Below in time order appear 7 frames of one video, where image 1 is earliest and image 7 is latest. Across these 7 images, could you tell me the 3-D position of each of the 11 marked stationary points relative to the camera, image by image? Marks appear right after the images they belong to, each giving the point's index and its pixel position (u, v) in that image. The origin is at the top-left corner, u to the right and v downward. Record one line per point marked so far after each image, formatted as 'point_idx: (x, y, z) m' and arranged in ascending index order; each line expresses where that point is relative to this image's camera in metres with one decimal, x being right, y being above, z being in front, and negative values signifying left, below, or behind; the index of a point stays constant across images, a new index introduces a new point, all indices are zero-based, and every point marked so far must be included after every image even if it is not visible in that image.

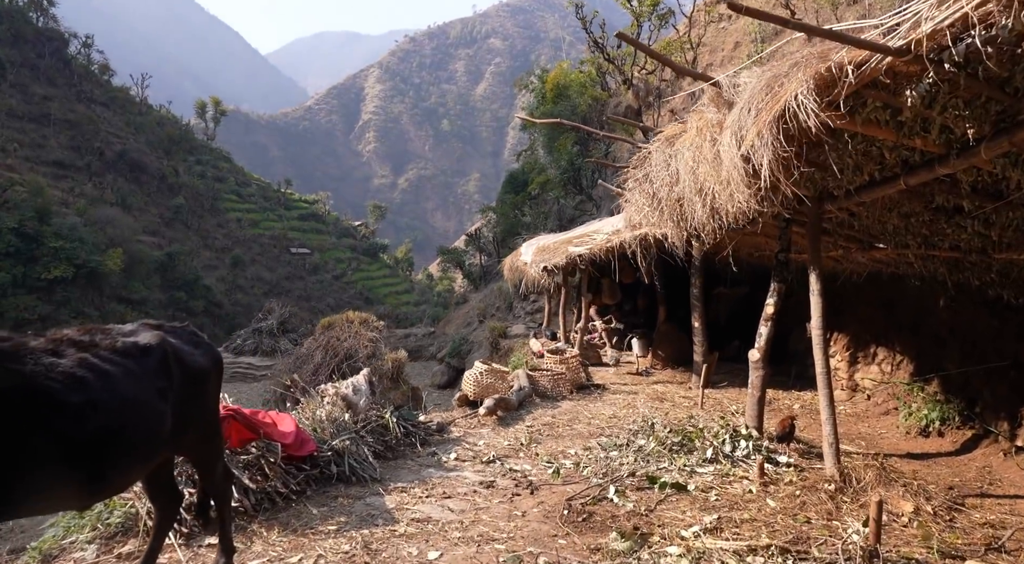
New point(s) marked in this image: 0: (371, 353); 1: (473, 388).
0: (-2.6, -1.3, +13.0) m
1: (-0.4, -1.2, +7.9) m
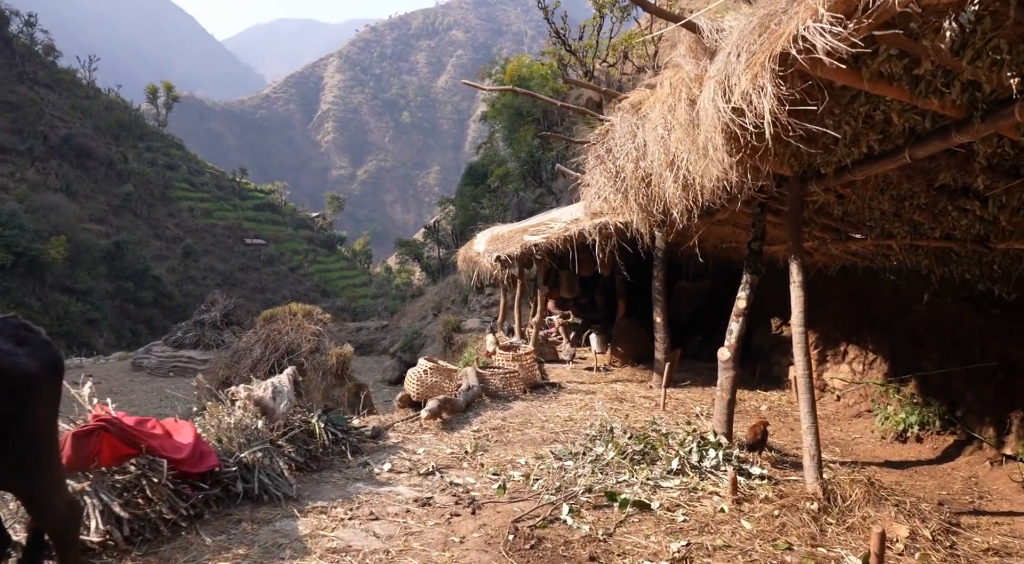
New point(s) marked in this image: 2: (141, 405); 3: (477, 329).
0: (-3.4, -1.1, +12.2) m
1: (-1.0, -1.1, +7.2) m
2: (-8.4, -2.8, +15.8) m
3: (-0.8, -1.1, +16.5) m
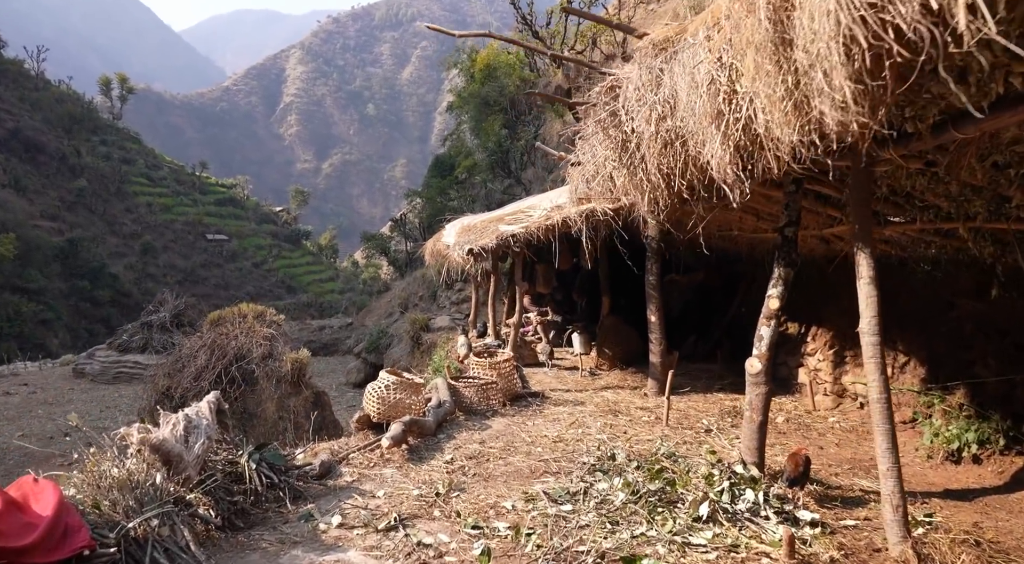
0: (-3.8, -1.1, +11.0) m
1: (-1.2, -1.1, +6.1) m
2: (-9.0, -2.8, +14.3) m
3: (-1.5, -1.0, +15.4) m
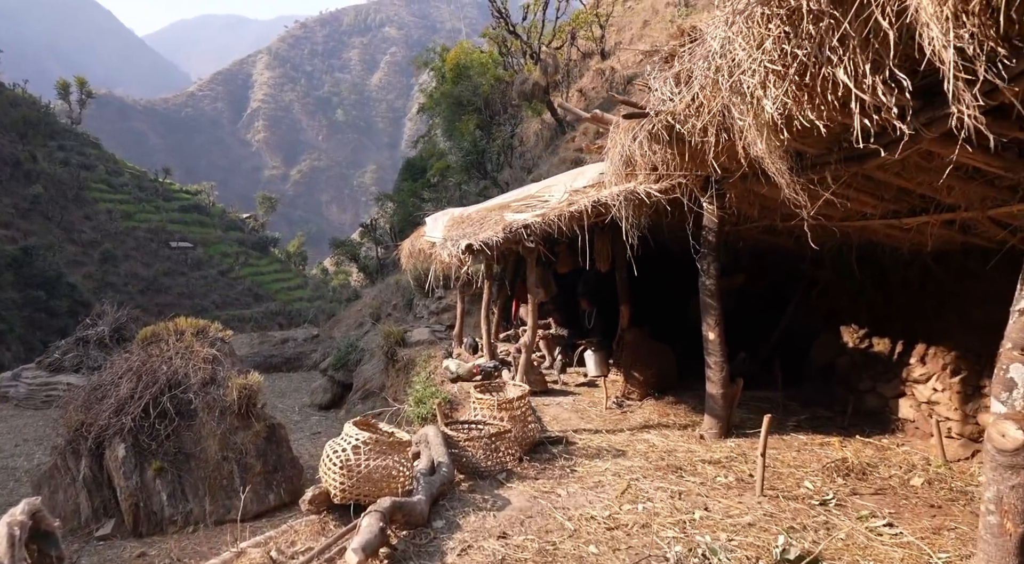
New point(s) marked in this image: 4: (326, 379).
0: (-3.8, -1.2, +8.8) m
1: (-1.0, -1.1, +4.1) m
2: (-9.1, -3.0, +12.0) m
3: (-1.7, -1.1, +13.4) m
4: (-4.2, -2.2, +15.7) m
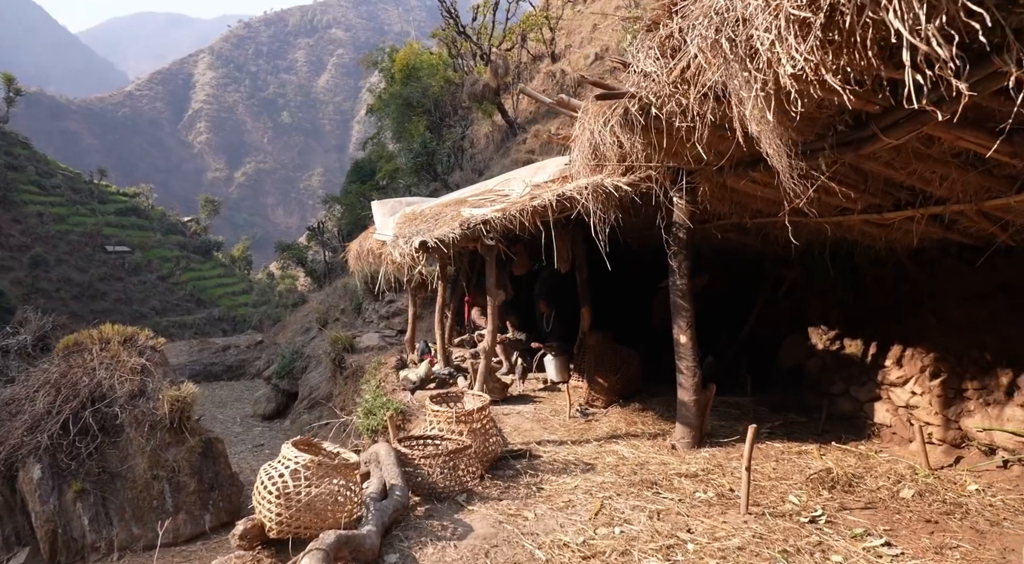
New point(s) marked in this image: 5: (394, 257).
0: (-4.4, -1.3, +8.1) m
1: (-1.2, -1.1, +3.5) m
2: (-9.8, -3.1, +10.8) m
3: (-2.5, -1.2, +12.7) m
4: (-5.2, -2.3, +14.9) m
5: (-1.0, +0.2, +6.2) m
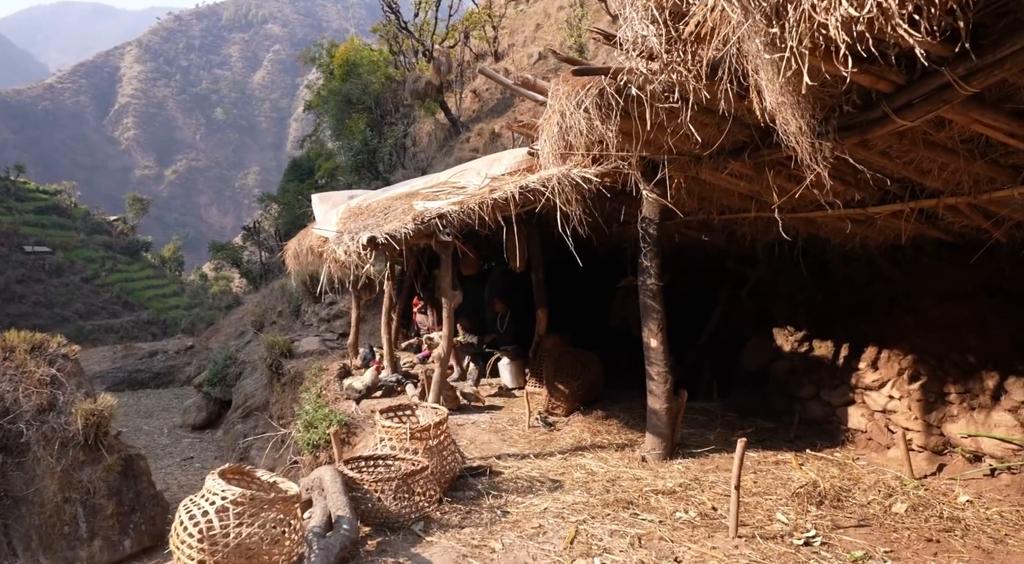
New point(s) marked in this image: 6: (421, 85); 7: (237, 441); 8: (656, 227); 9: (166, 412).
0: (-4.9, -1.3, +7.2) m
1: (-1.3, -1.2, +2.9) m
2: (-10.5, -3.1, +9.5) m
3: (-3.4, -1.2, +12.0) m
4: (-6.3, -2.3, +13.9) m
5: (-1.4, +0.2, +5.6) m
6: (-2.5, +5.6, +19.6) m
7: (-4.4, -2.6, +11.3) m
8: (+1.0, +0.4, +5.1) m
9: (-7.4, -2.8, +14.8) m
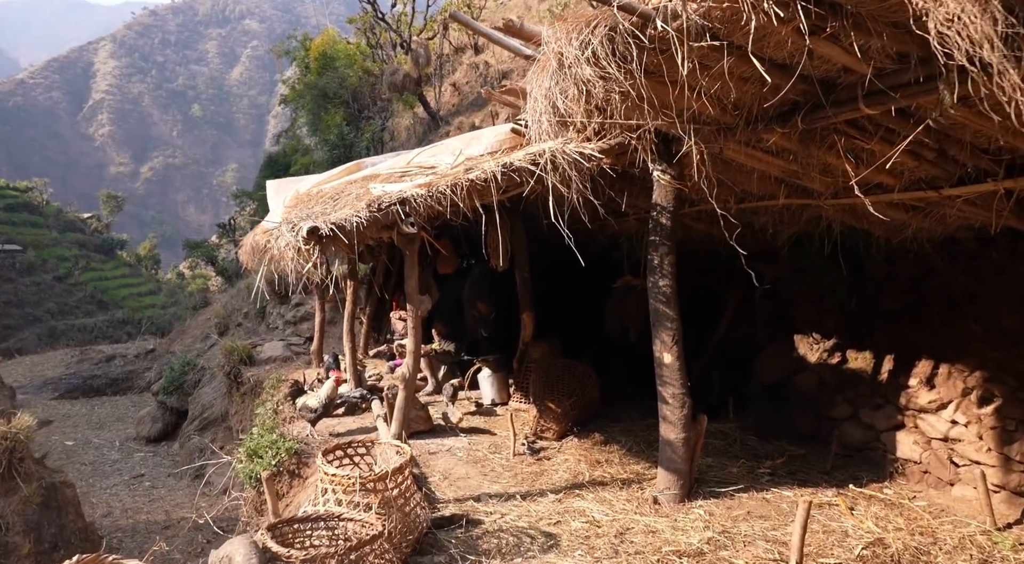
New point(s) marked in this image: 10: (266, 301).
0: (-5.0, -1.3, +6.1) m
1: (-1.4, -1.2, +1.9) m
2: (-10.7, -3.2, +8.2) m
3: (-3.7, -1.2, +10.9) m
4: (-6.6, -2.3, +12.8) m
5: (-1.5, +0.2, +4.6) m
6: (-3.0, +5.6, +18.5) m
7: (-4.7, -2.6, +10.2) m
8: (+0.9, +0.4, +4.1) m
9: (-7.8, -2.8, +13.6) m
10: (-5.1, -0.4, +14.4) m
